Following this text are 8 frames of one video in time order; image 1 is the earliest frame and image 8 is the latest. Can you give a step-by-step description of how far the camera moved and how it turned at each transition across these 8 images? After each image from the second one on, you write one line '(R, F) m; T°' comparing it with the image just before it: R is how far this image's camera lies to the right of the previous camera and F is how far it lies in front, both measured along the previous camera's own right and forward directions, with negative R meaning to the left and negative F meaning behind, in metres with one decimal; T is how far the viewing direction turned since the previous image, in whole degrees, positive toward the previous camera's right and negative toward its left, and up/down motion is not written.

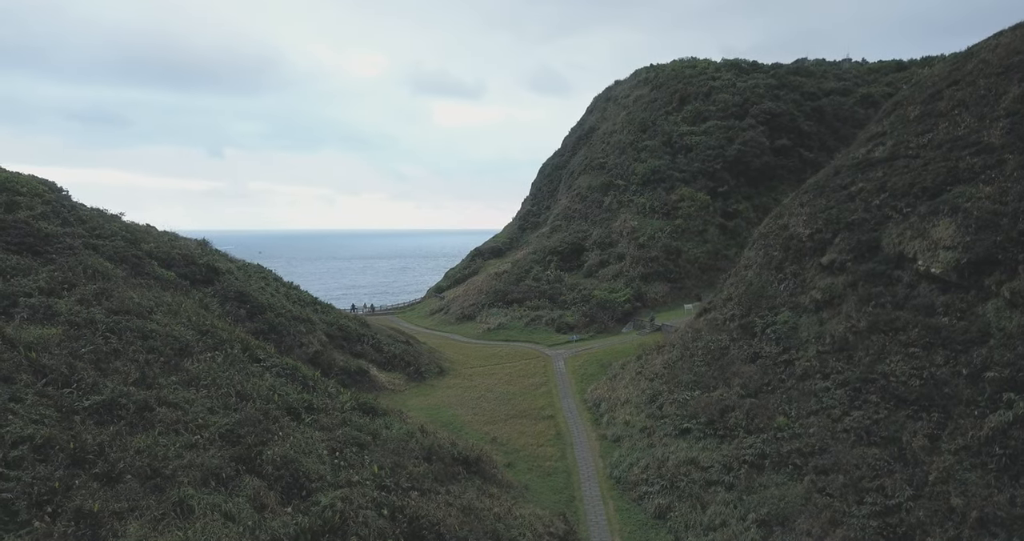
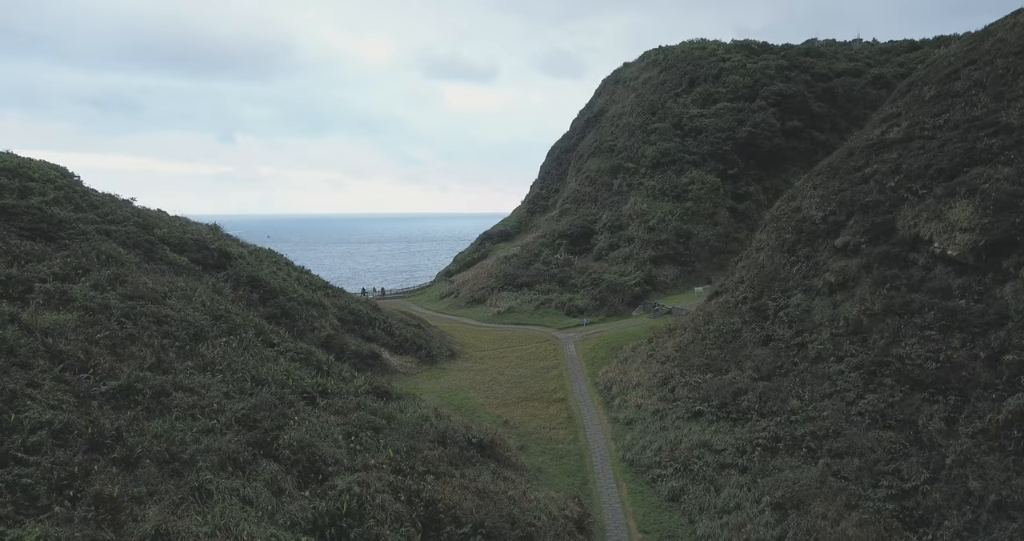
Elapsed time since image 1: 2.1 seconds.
(-0.1, +0.1) m; -1°
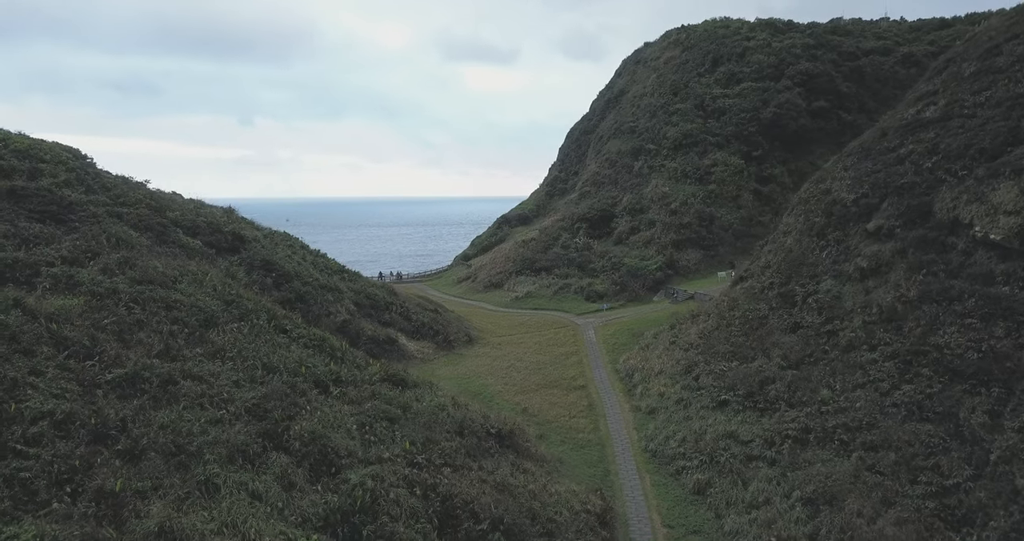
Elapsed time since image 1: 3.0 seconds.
(-0.1, +0.6) m; -1°
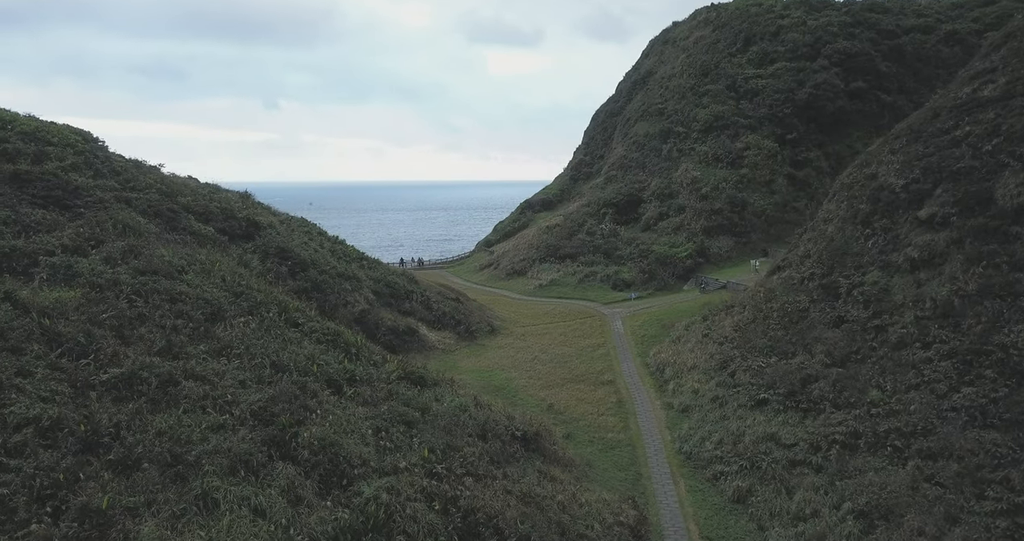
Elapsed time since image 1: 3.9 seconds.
(-0.1, +1.0) m; -2°
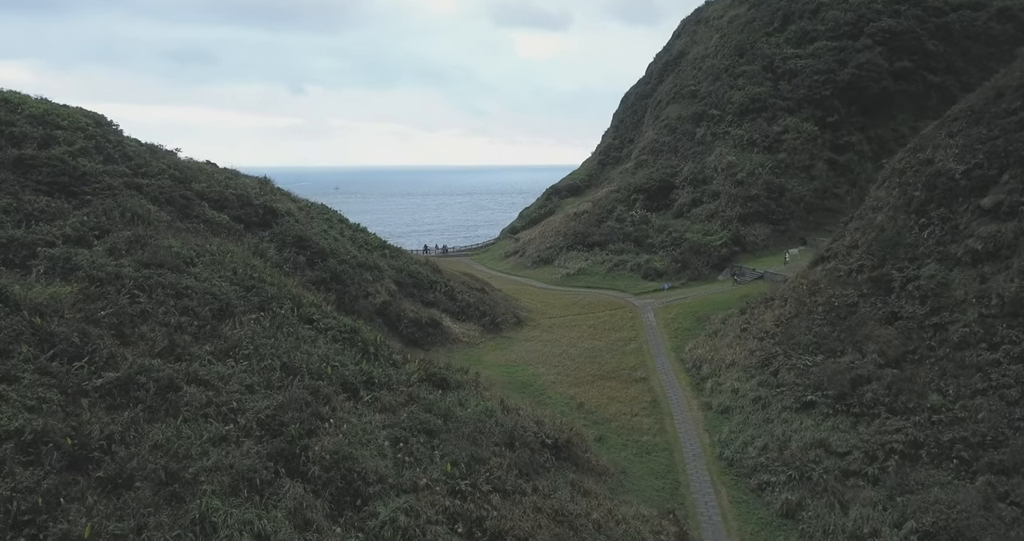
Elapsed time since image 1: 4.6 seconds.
(-0.1, +1.0) m; -2°
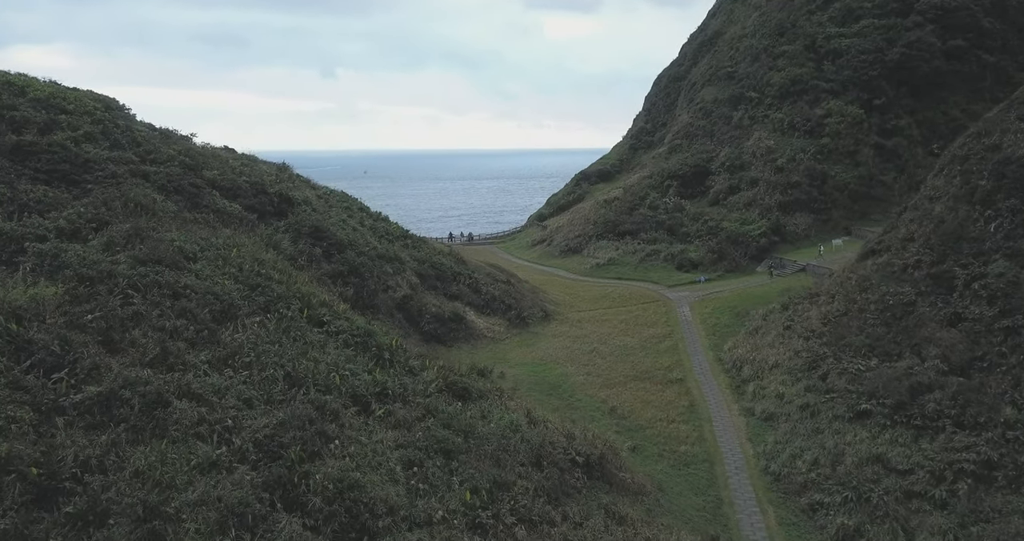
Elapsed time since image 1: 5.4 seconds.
(0.0, +1.2) m; -2°
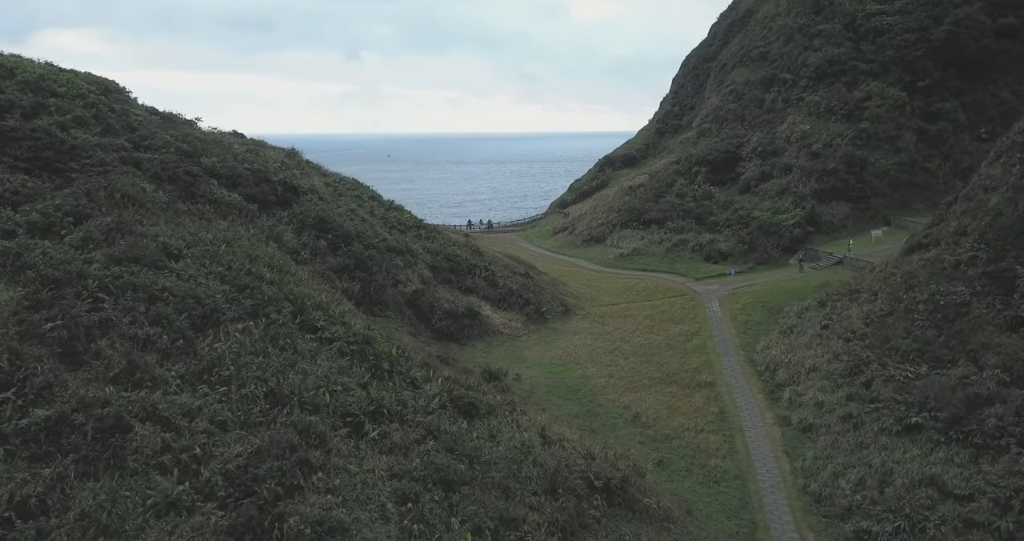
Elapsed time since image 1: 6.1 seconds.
(+0.1, +1.2) m; -2°
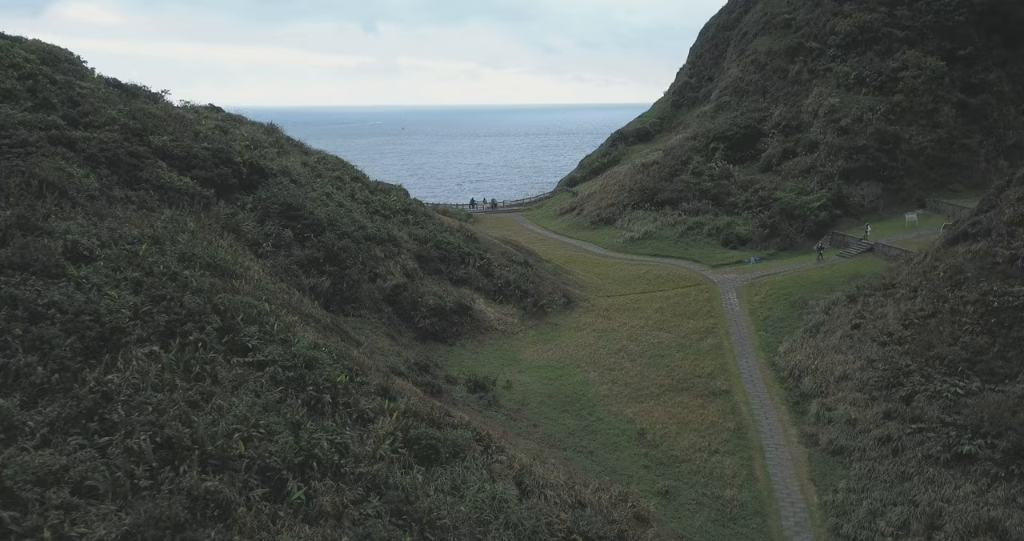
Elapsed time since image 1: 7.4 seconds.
(+0.5, +2.0) m; -1°
